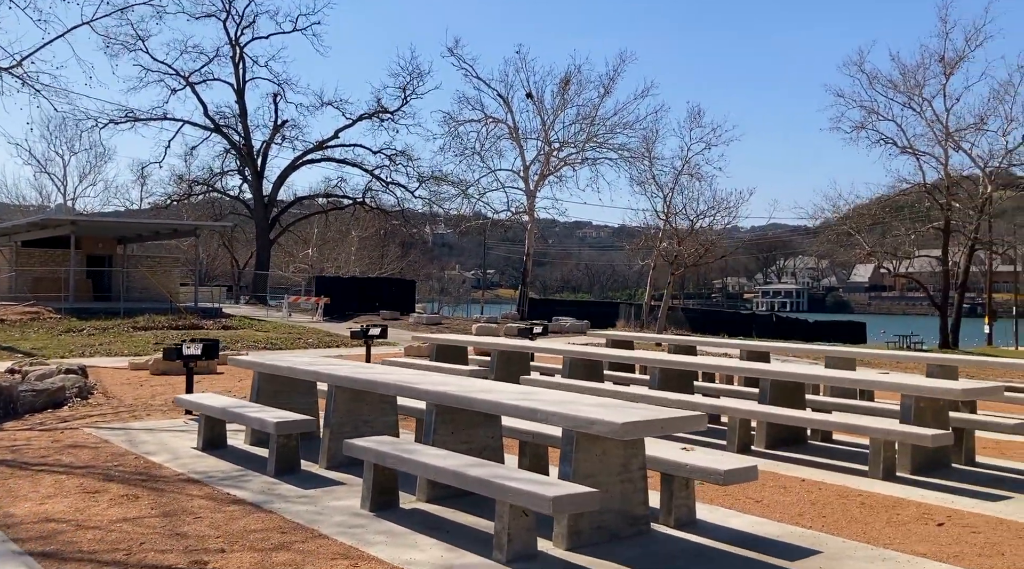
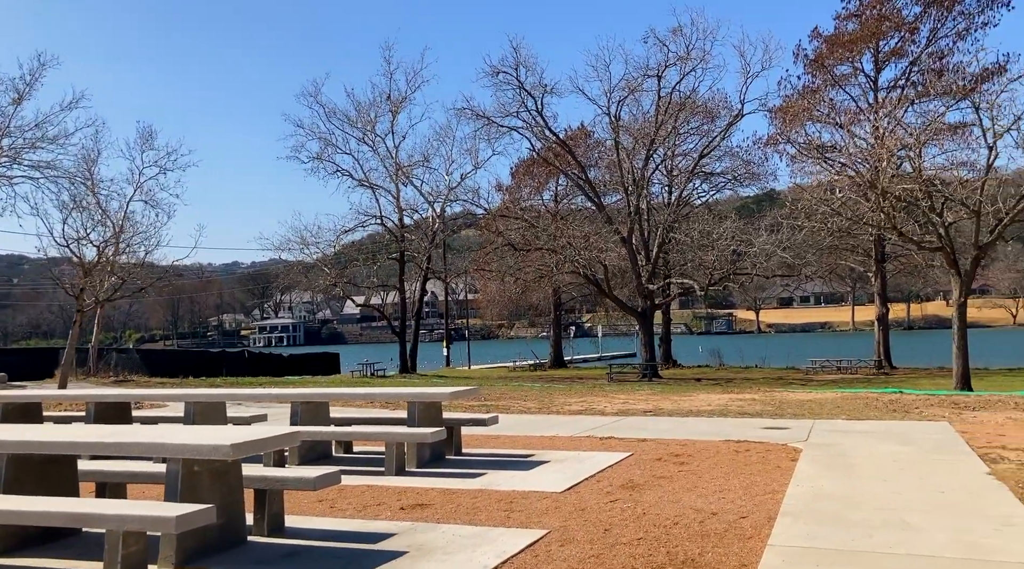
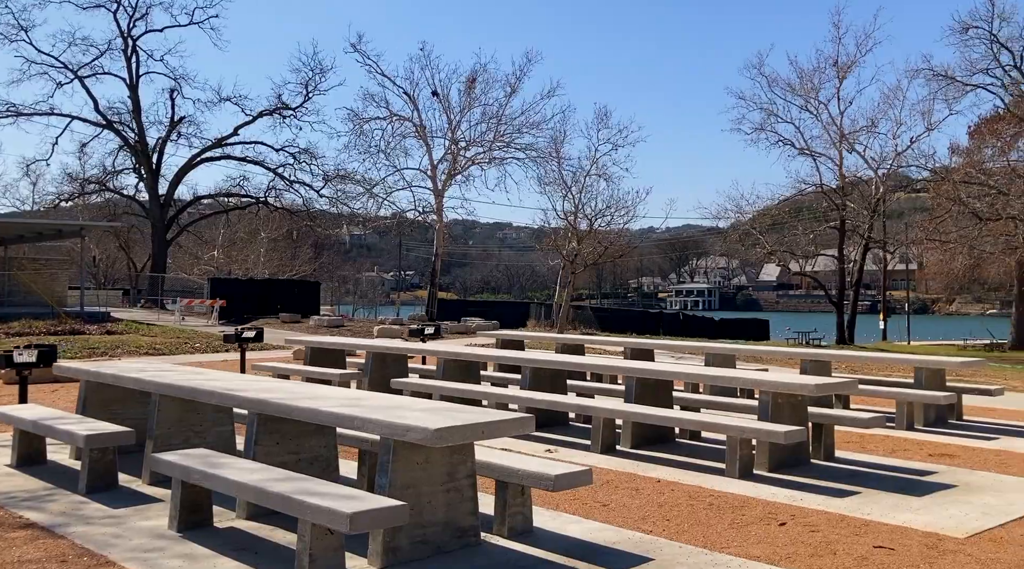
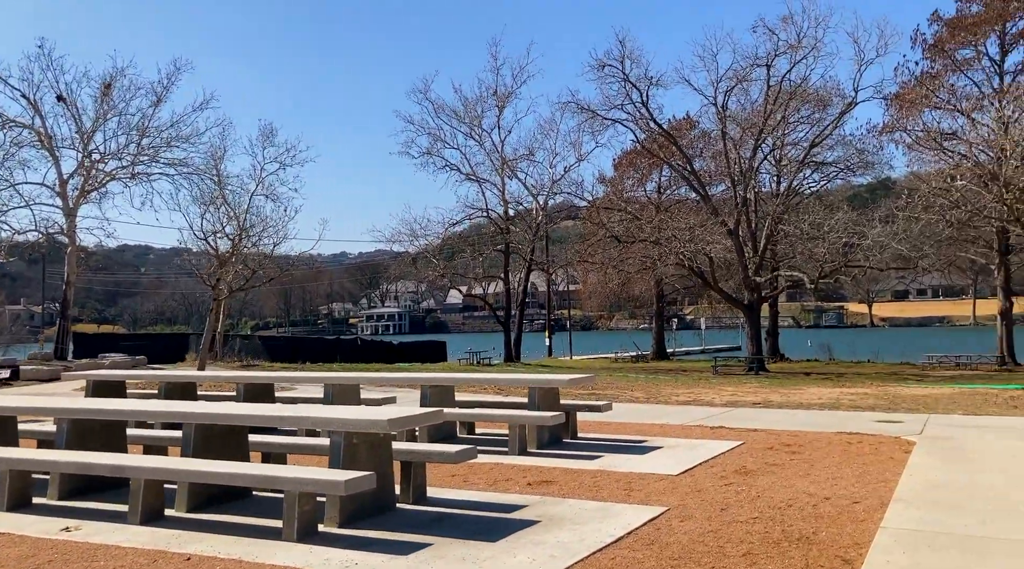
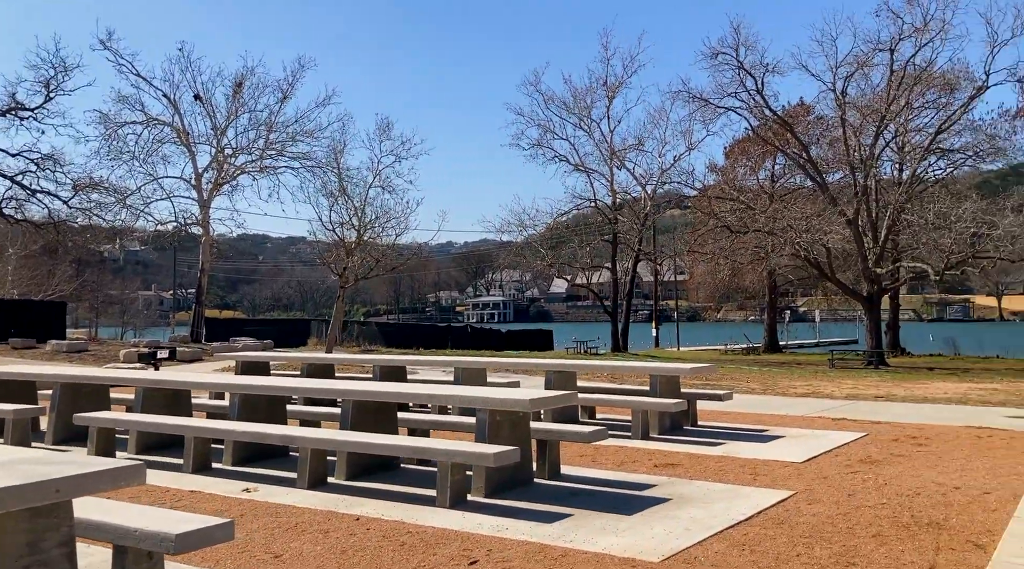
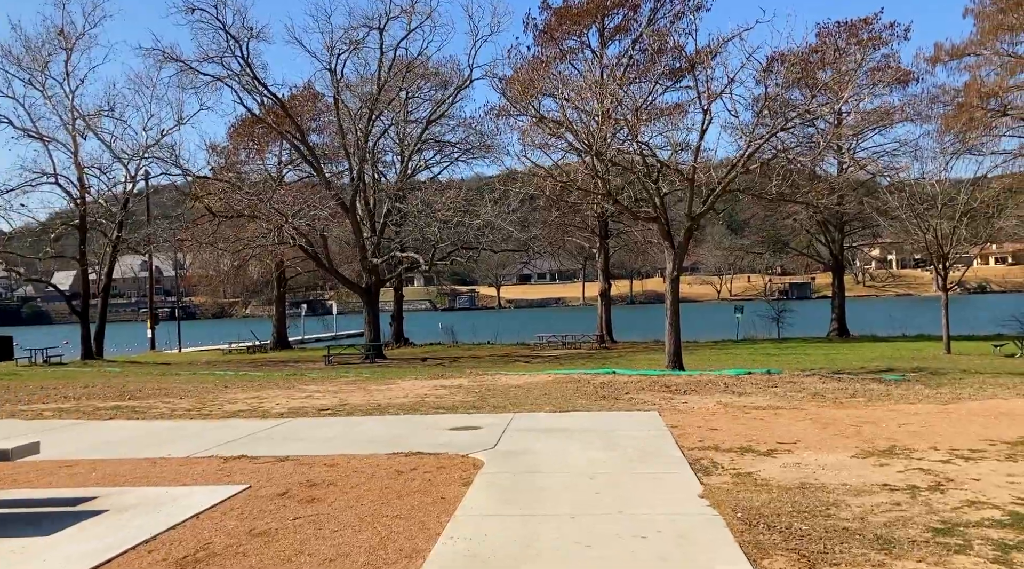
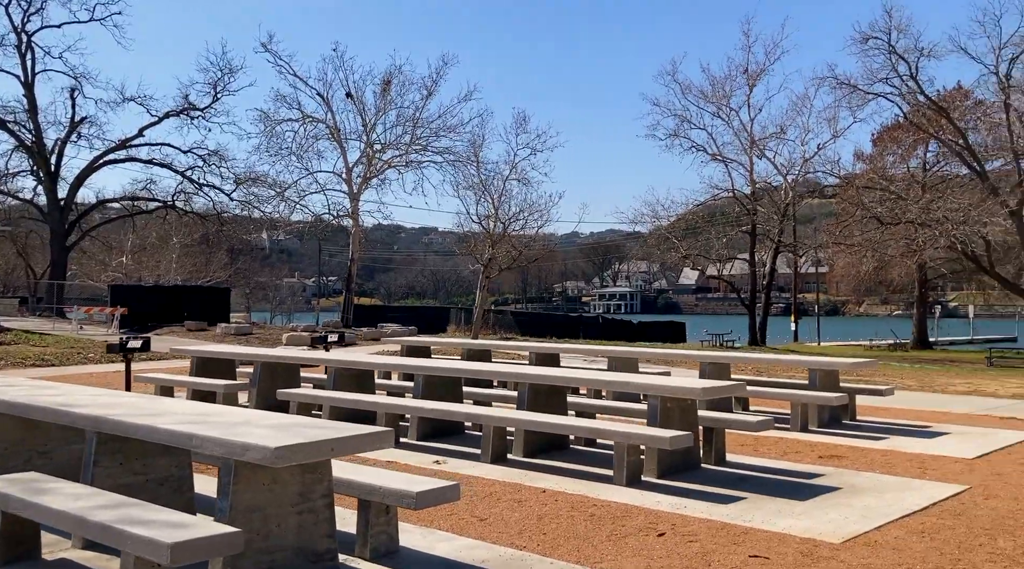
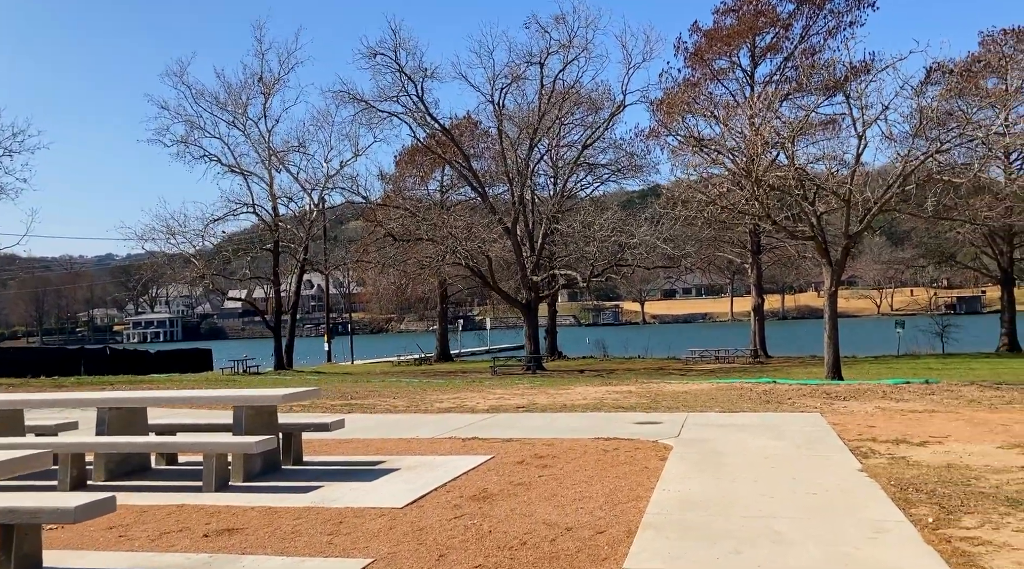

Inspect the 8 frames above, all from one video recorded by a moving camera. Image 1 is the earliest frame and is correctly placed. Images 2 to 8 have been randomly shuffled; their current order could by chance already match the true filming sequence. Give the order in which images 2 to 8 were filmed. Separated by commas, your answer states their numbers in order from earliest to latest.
3, 7, 5, 4, 2, 8, 6
